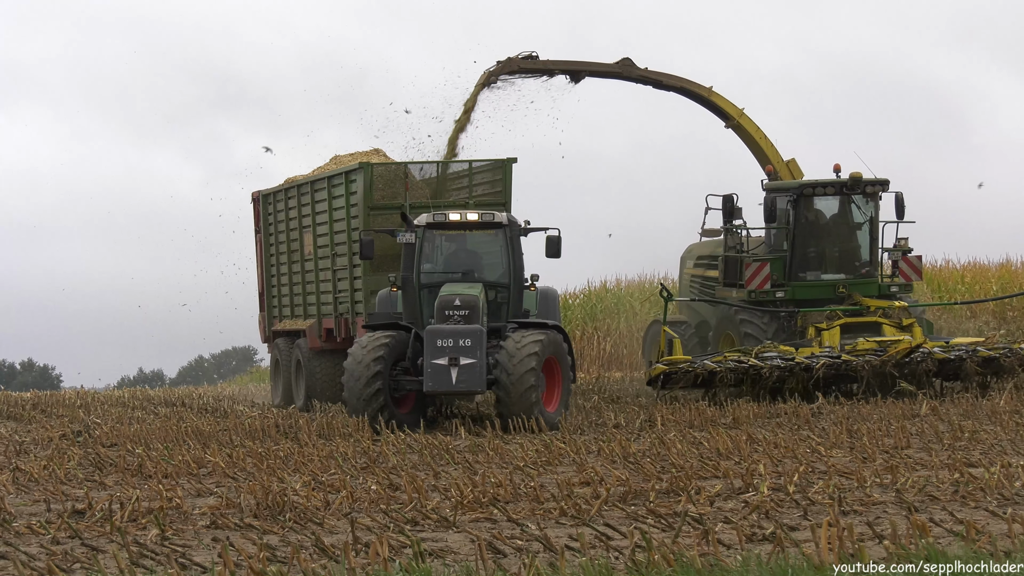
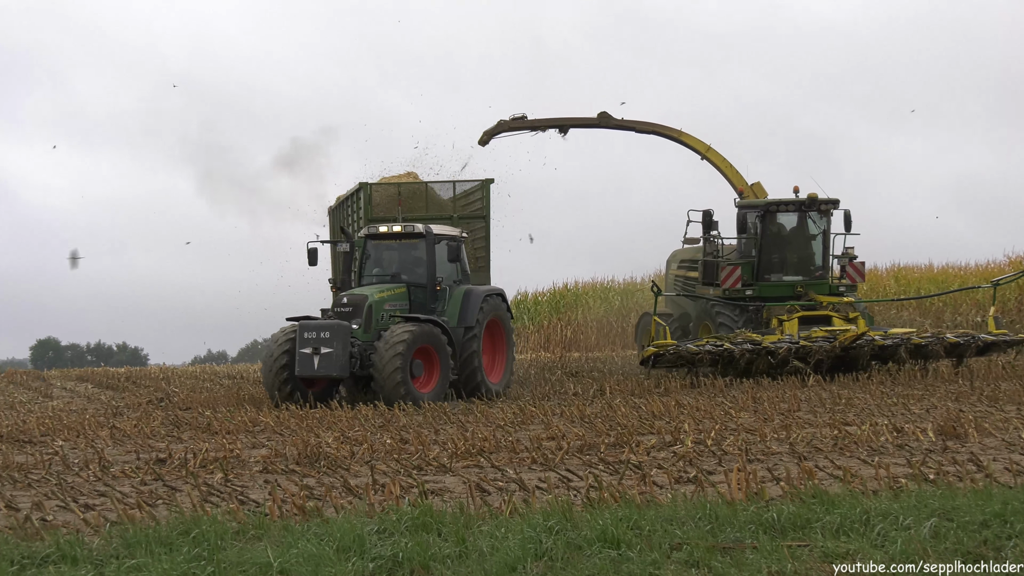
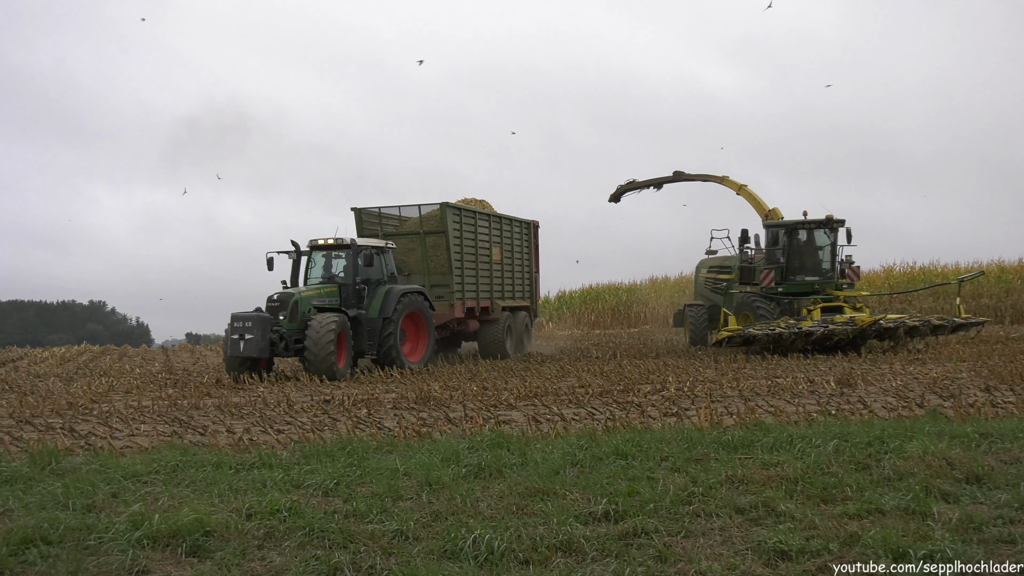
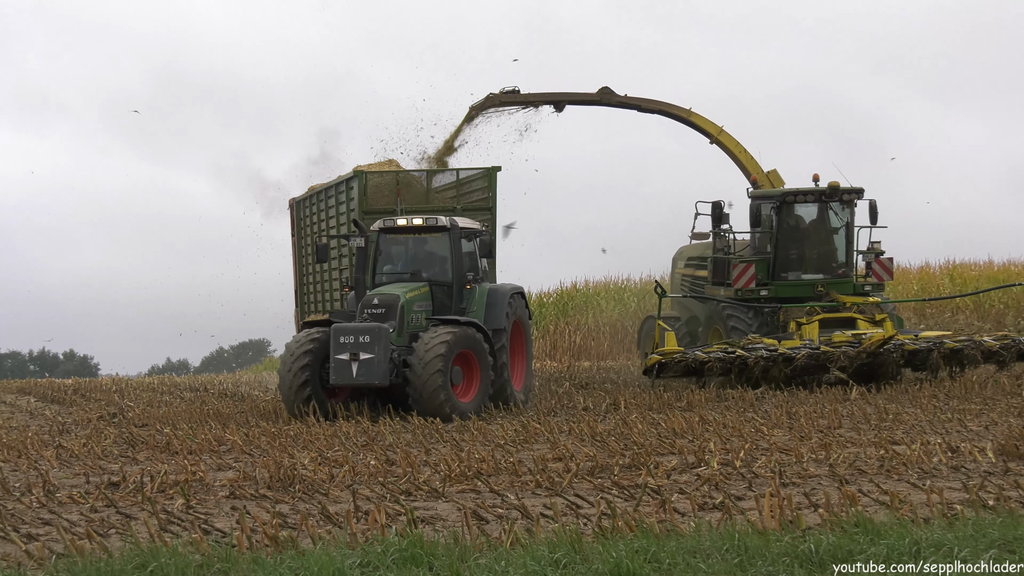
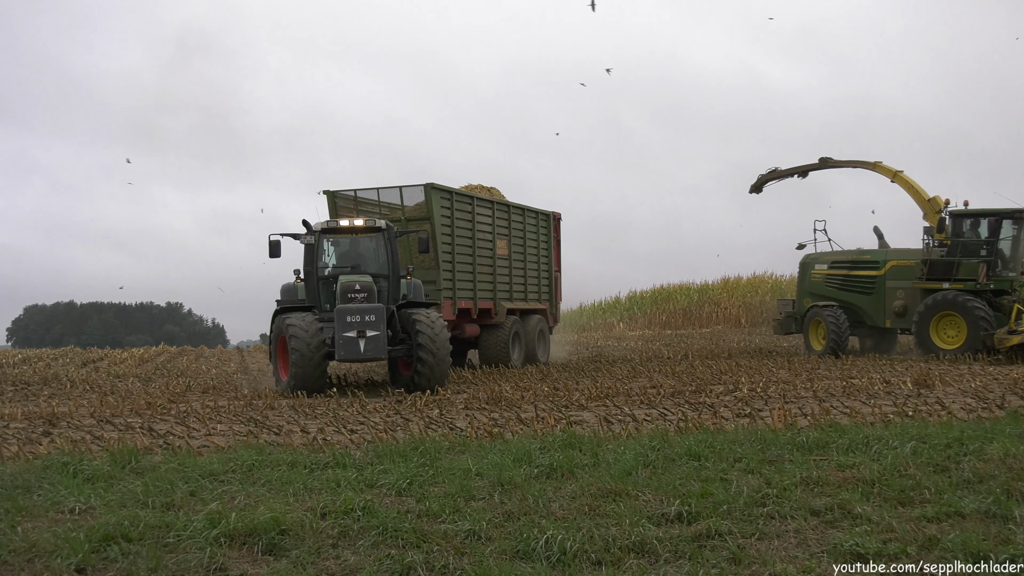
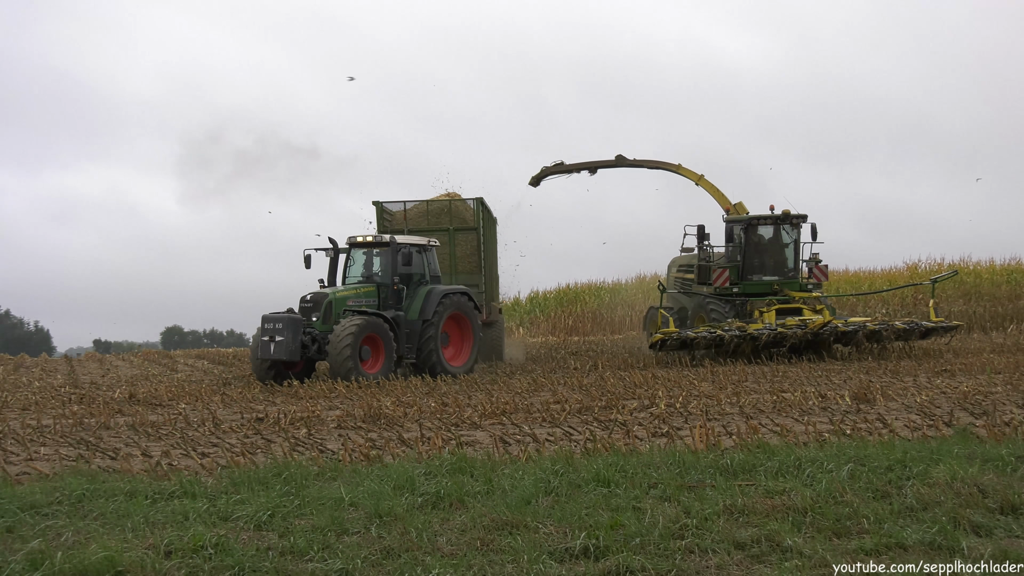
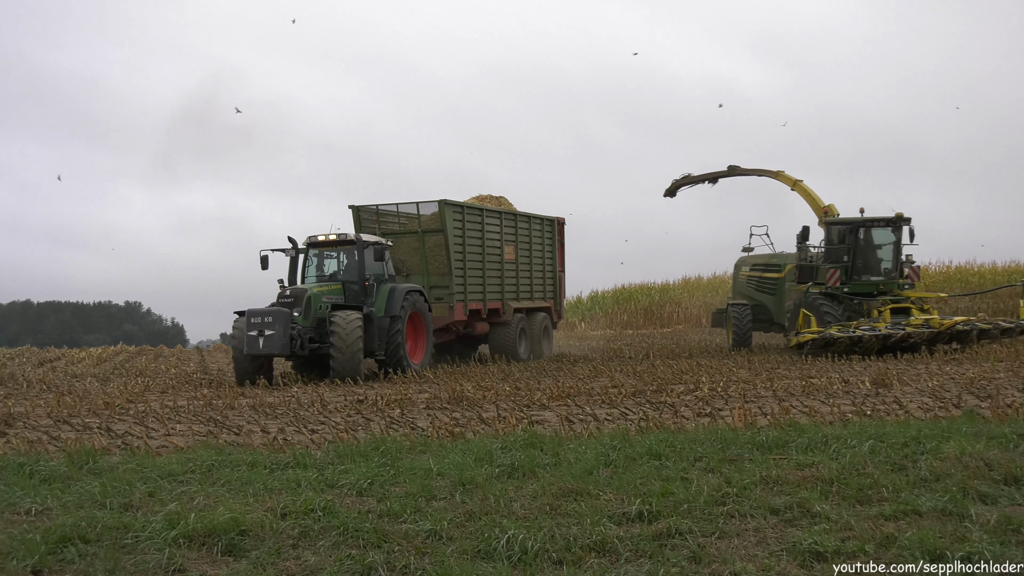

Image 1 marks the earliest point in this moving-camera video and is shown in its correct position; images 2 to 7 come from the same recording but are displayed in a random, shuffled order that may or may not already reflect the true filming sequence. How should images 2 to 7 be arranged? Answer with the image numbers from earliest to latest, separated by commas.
4, 2, 6, 3, 7, 5
